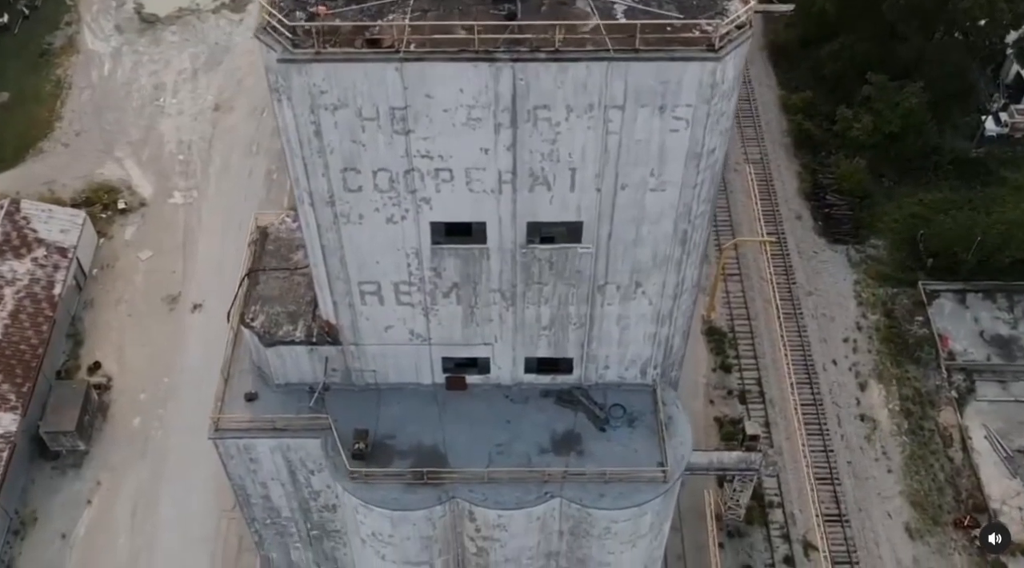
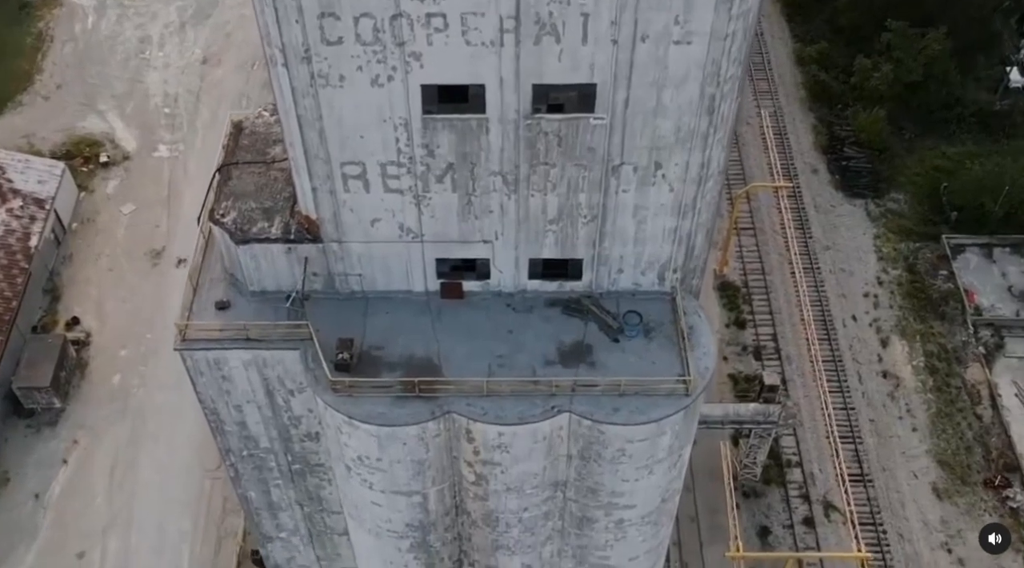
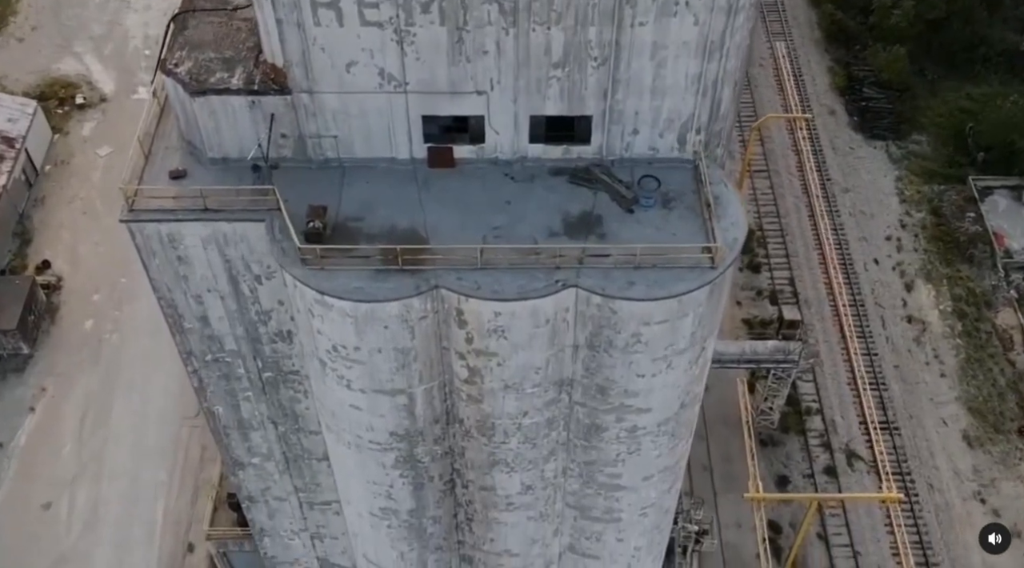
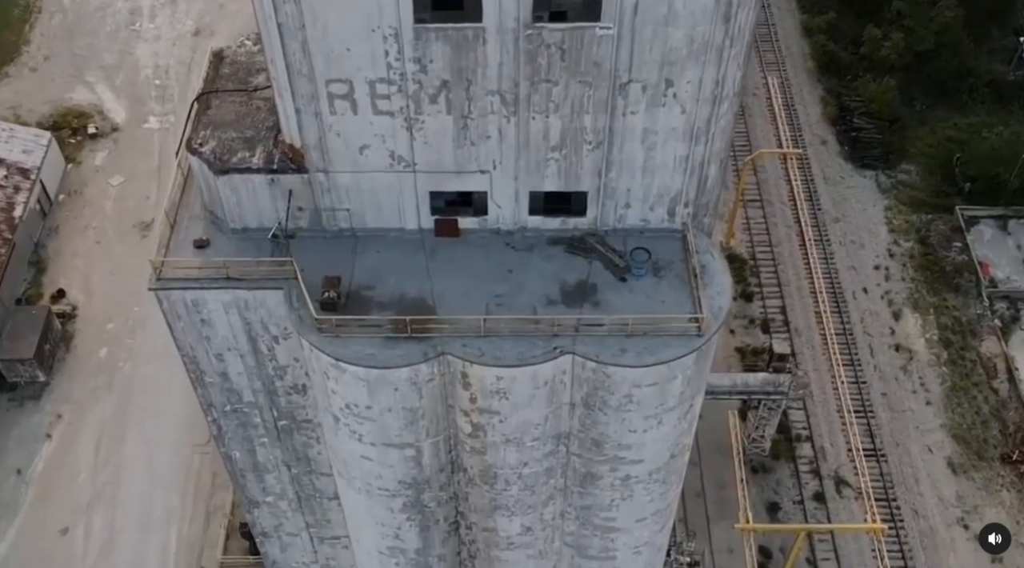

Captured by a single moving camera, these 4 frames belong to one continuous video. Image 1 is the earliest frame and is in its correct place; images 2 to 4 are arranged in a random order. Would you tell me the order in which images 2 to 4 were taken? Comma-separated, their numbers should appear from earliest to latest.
2, 4, 3
